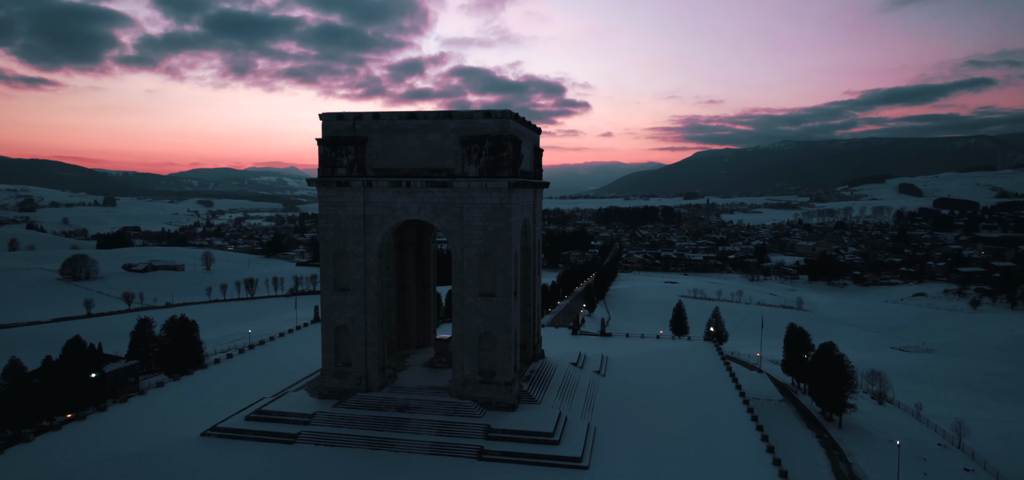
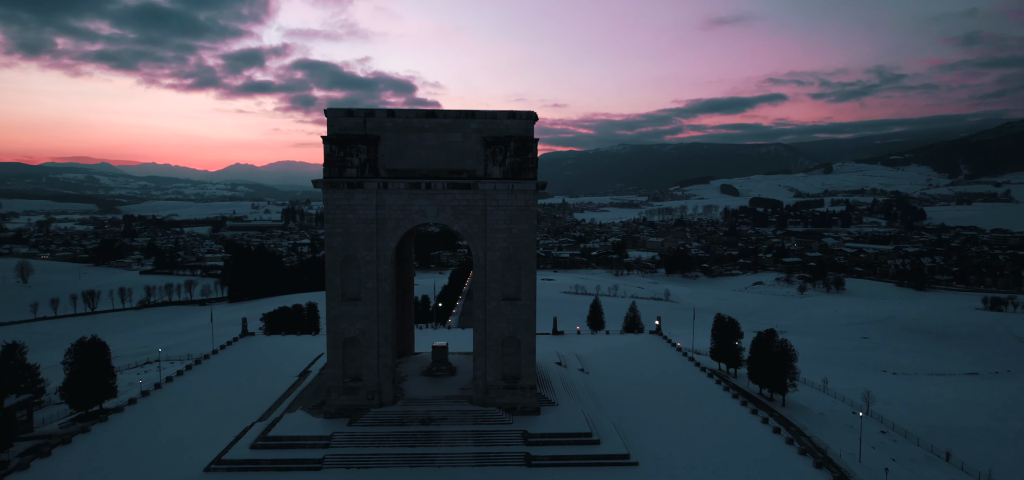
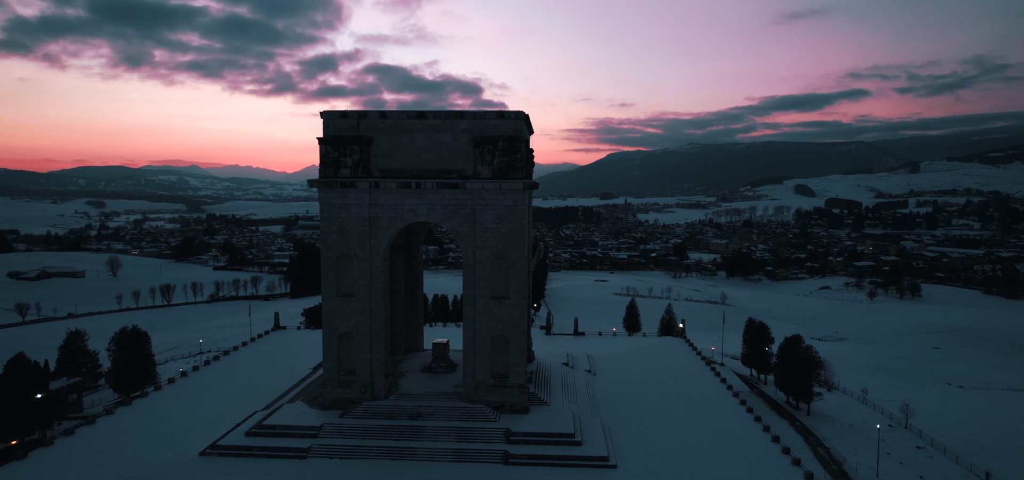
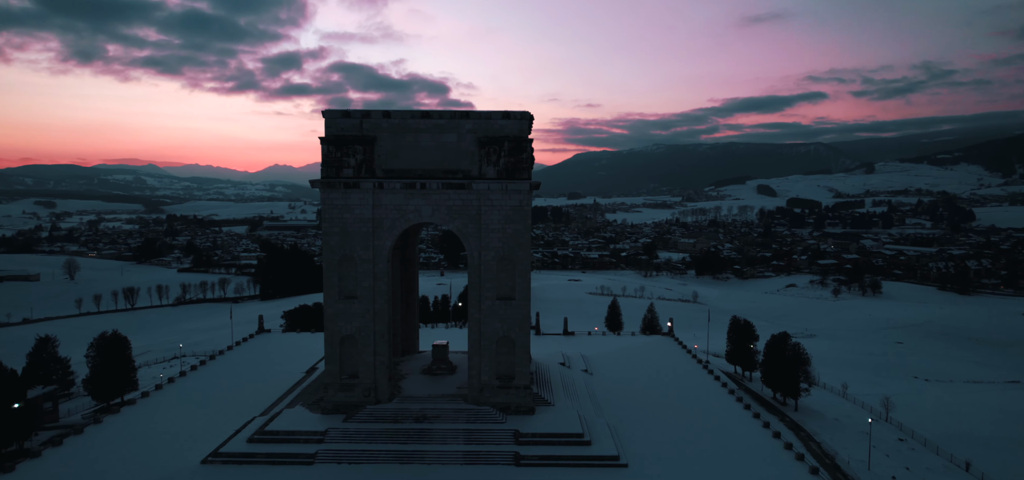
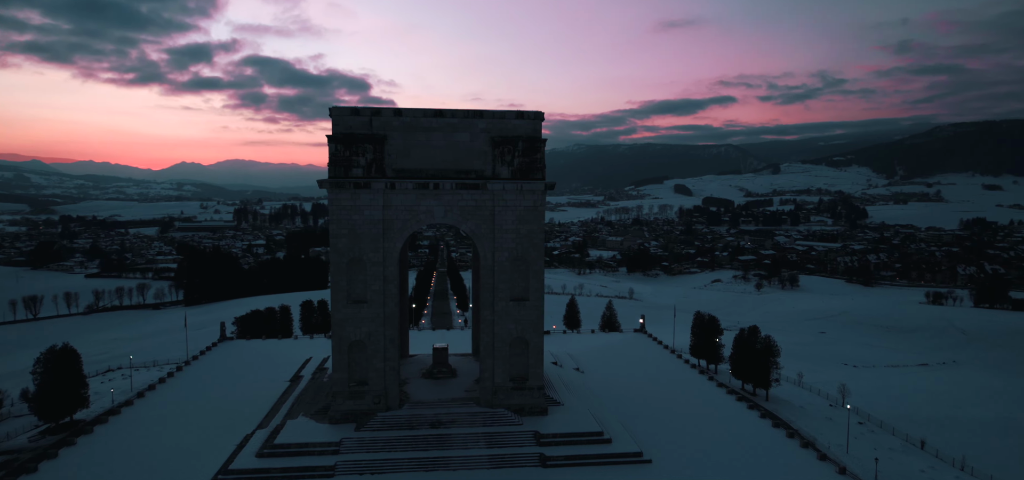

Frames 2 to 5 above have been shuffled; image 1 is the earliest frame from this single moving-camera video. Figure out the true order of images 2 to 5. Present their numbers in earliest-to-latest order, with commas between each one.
3, 4, 2, 5
